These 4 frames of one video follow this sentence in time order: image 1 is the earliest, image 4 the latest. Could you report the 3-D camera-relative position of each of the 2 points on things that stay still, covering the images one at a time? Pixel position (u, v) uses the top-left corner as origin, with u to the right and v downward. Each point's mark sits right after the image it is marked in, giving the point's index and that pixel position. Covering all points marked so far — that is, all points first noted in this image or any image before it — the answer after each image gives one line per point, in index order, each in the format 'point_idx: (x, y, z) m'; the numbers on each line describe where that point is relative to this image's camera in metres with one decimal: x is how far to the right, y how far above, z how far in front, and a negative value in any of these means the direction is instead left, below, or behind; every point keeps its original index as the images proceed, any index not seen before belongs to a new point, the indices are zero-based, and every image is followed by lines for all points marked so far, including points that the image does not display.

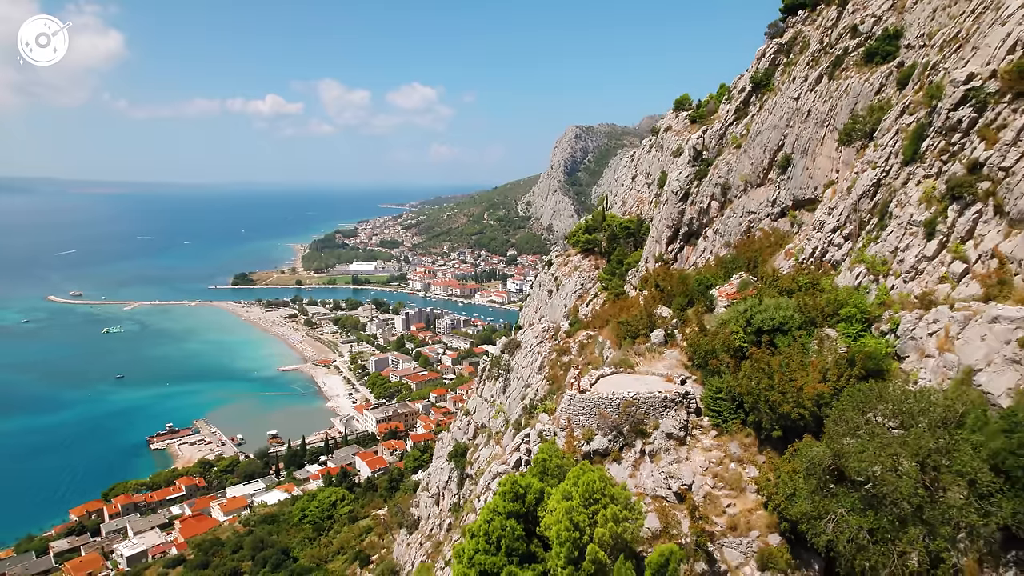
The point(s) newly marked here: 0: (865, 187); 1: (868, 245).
0: (+8.0, +2.3, +11.9) m
1: (+7.5, +0.9, +11.0) m
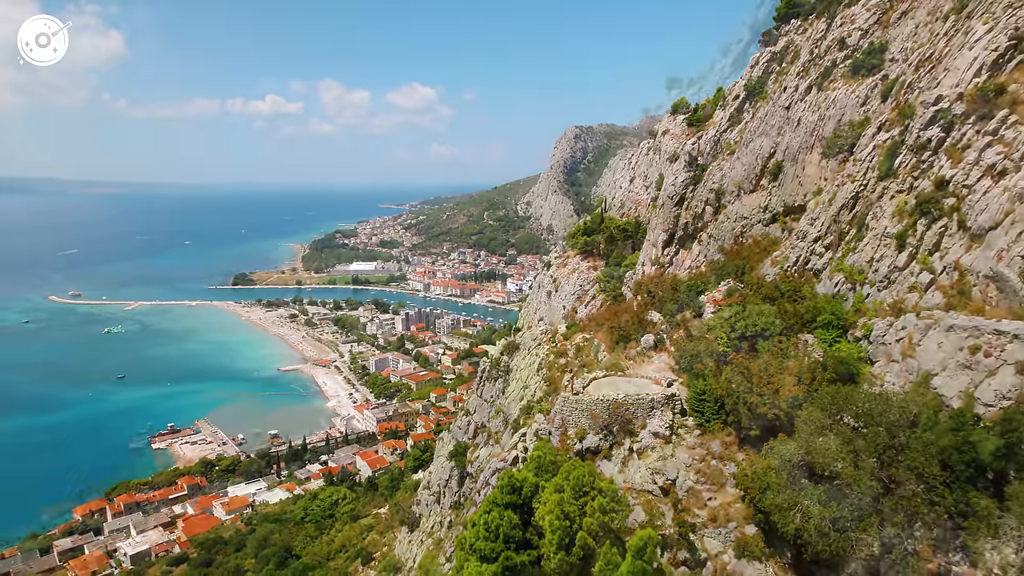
0: (+8.0, +2.1, +12.5) m
1: (+7.4, +0.7, +11.7) m
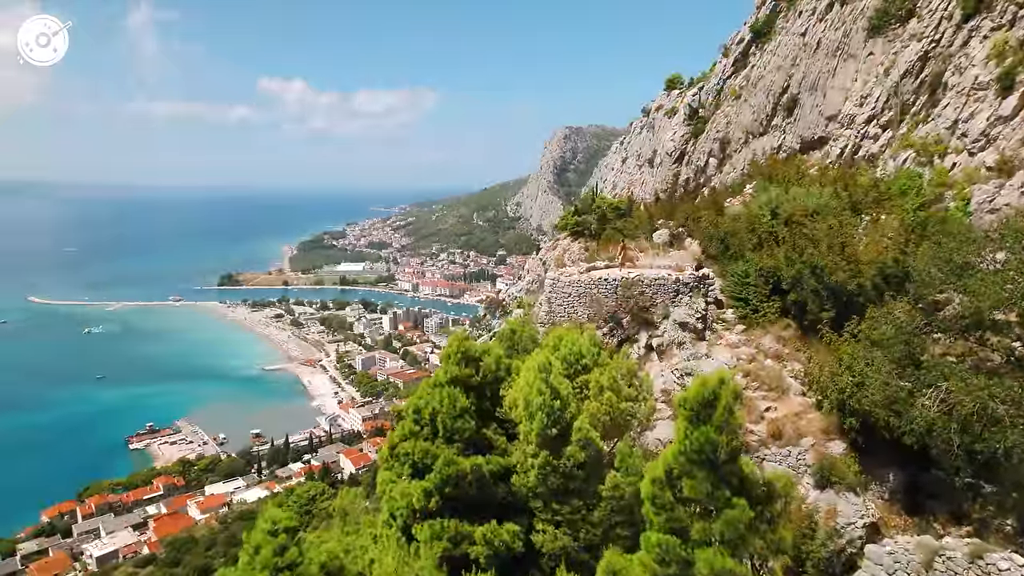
0: (+7.5, +4.2, +10.0) m
1: (+7.0, +2.8, +9.2) m
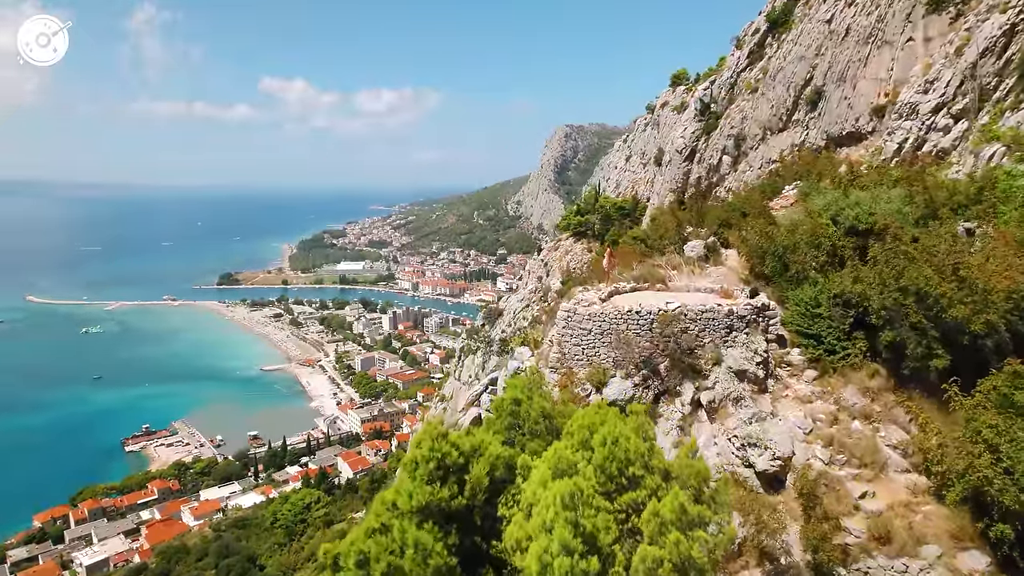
0: (+7.6, +3.8, +8.5) m
1: (+7.0, +2.4, +7.6) m
